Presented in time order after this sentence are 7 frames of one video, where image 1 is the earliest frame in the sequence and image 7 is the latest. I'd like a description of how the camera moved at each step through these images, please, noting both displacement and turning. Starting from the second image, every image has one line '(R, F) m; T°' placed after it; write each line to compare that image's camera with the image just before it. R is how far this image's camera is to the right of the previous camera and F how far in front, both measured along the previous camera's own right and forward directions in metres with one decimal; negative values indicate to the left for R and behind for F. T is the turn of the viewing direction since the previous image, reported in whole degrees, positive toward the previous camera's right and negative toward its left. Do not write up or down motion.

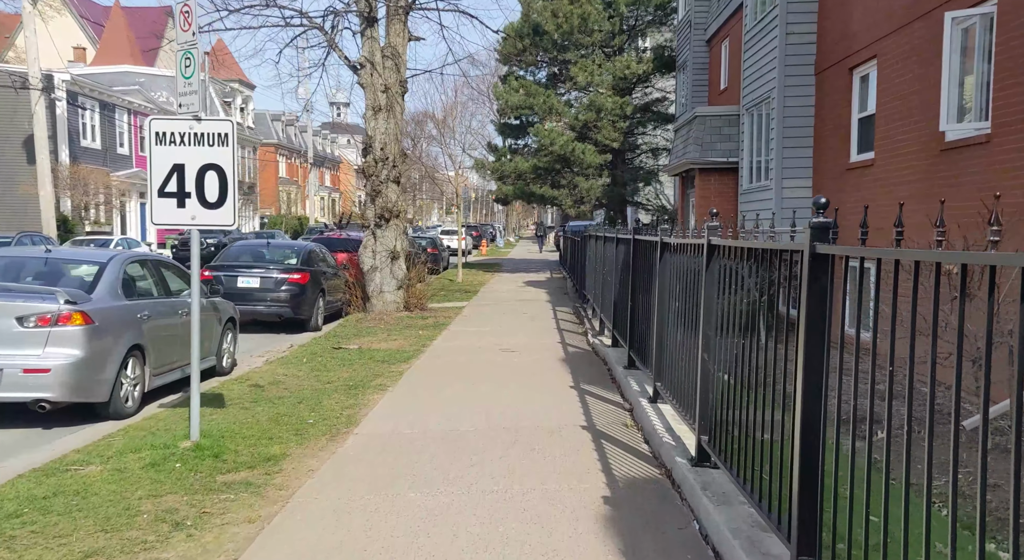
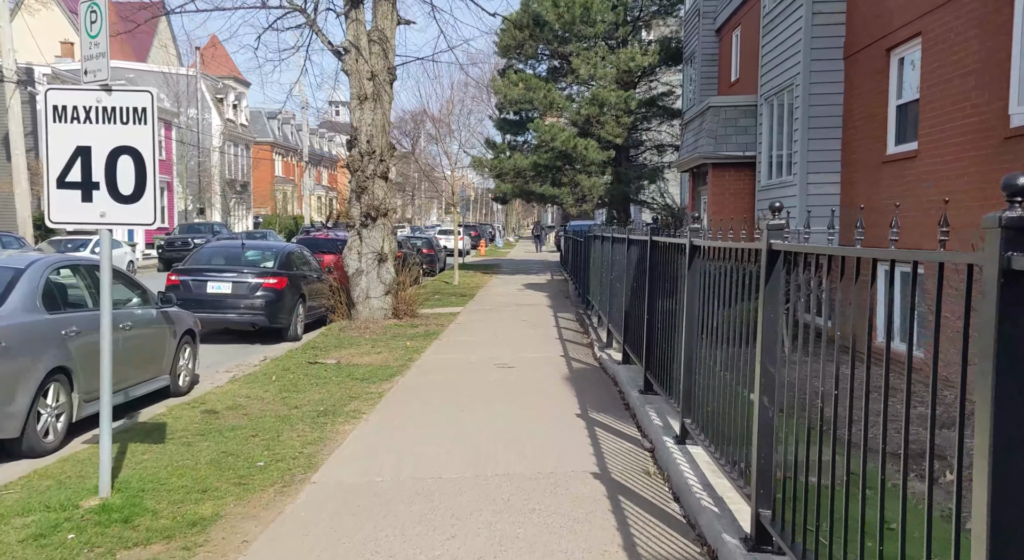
(0.0, +1.3) m; 0°
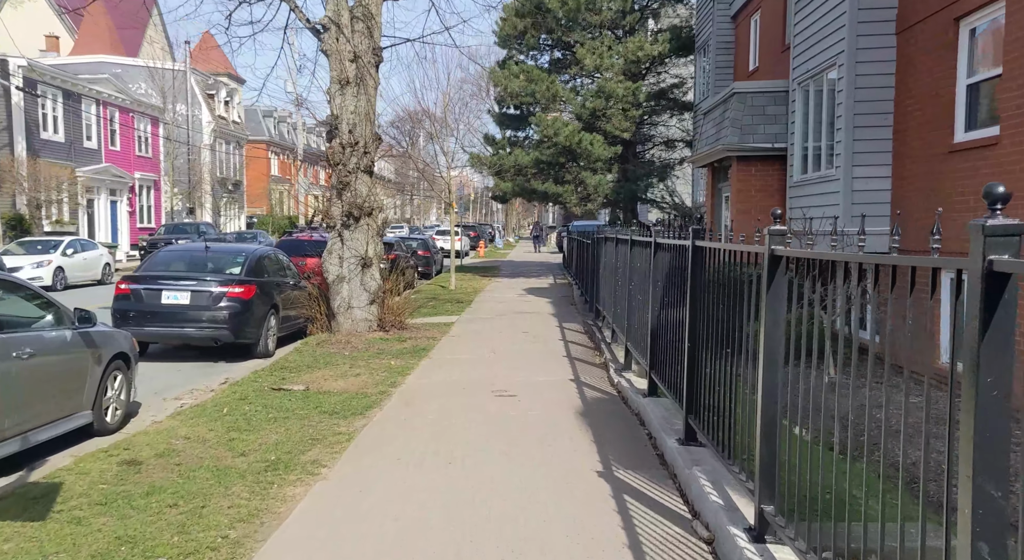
(0.0, +1.6) m; 0°
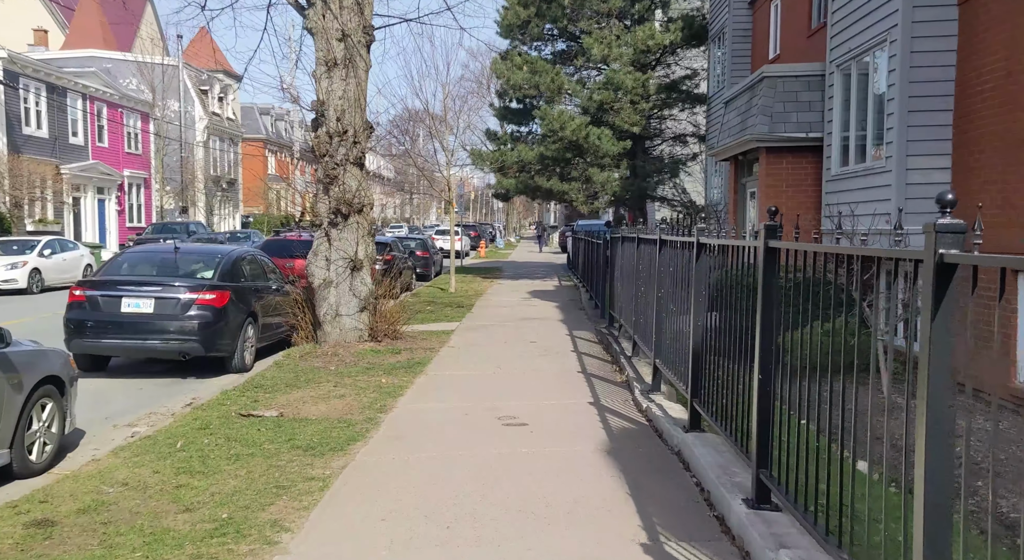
(-0.1, +1.3) m; 0°
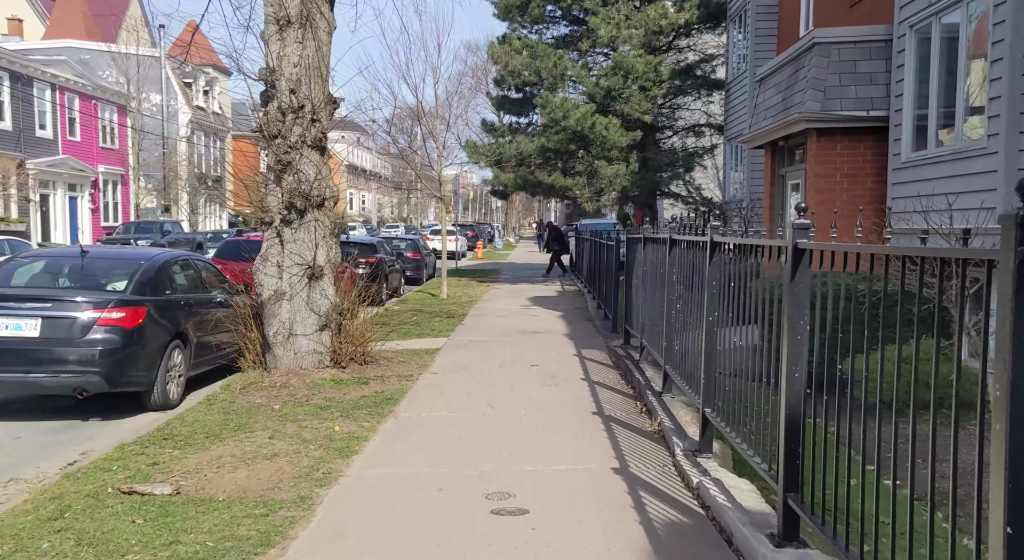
(0.0, +2.2) m; 0°
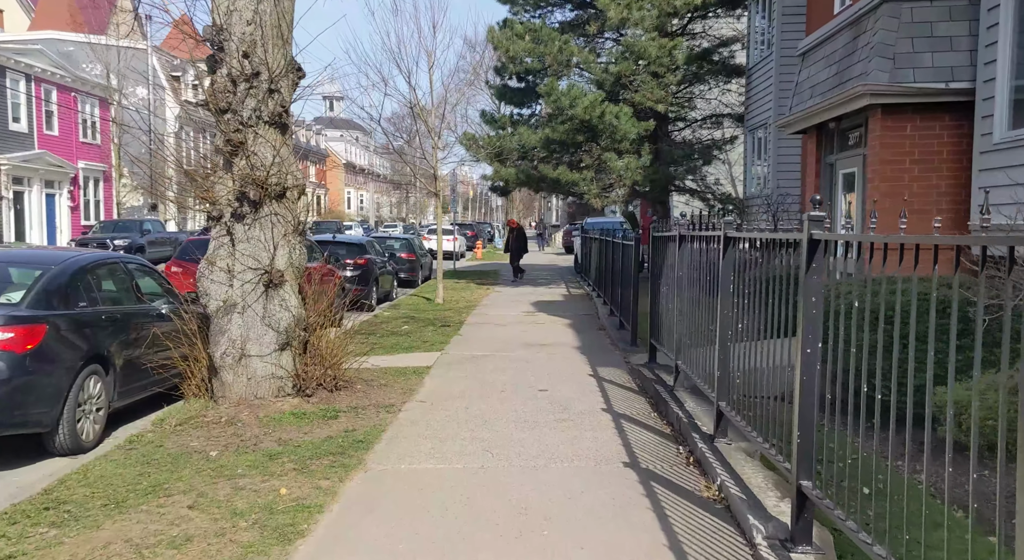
(0.0, +1.8) m; 0°
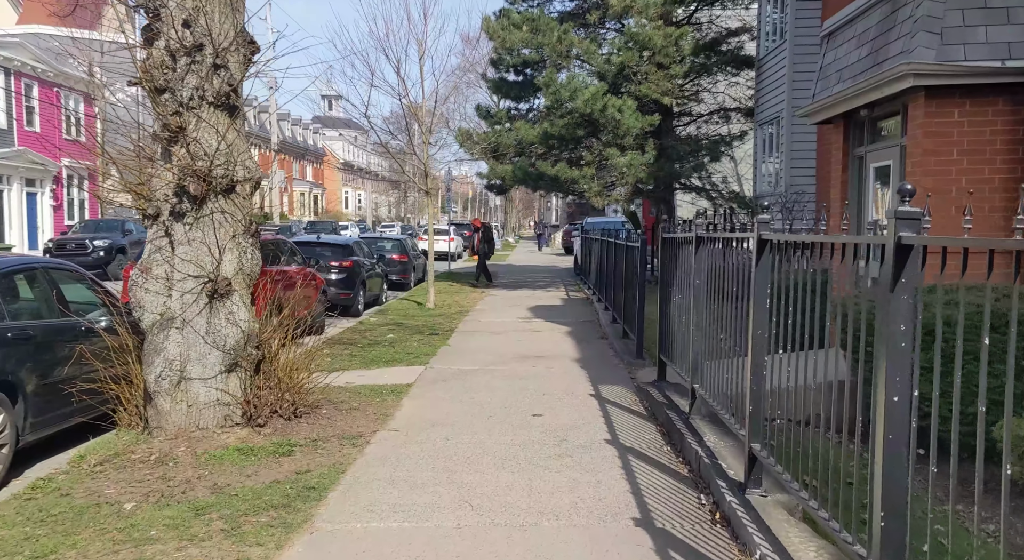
(+0.1, +1.1) m; 0°
